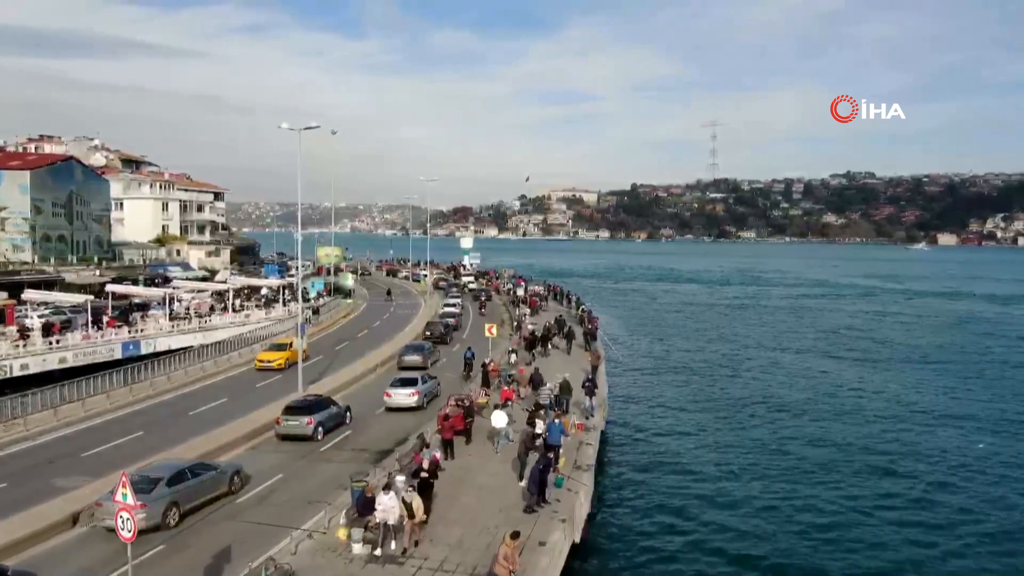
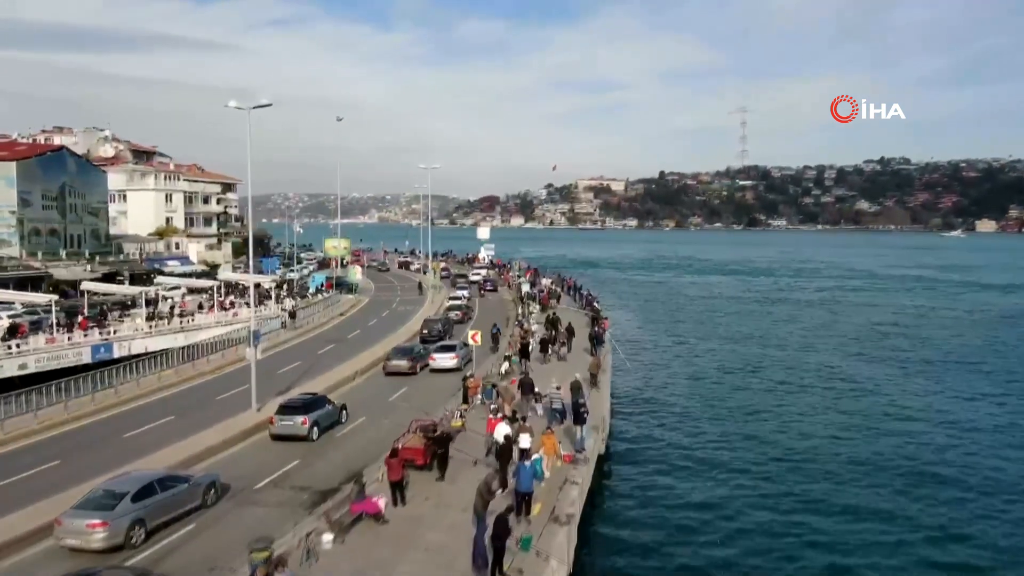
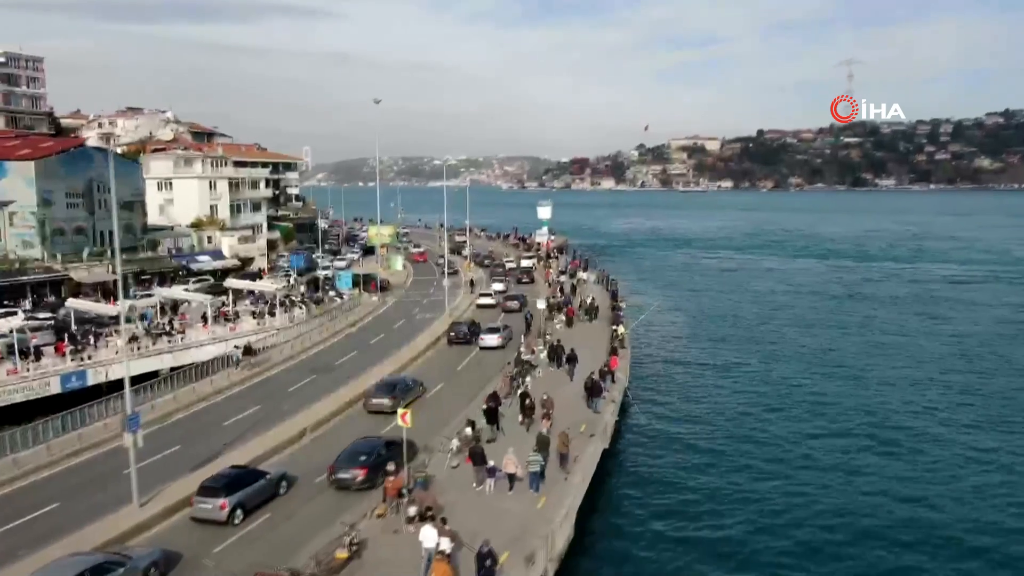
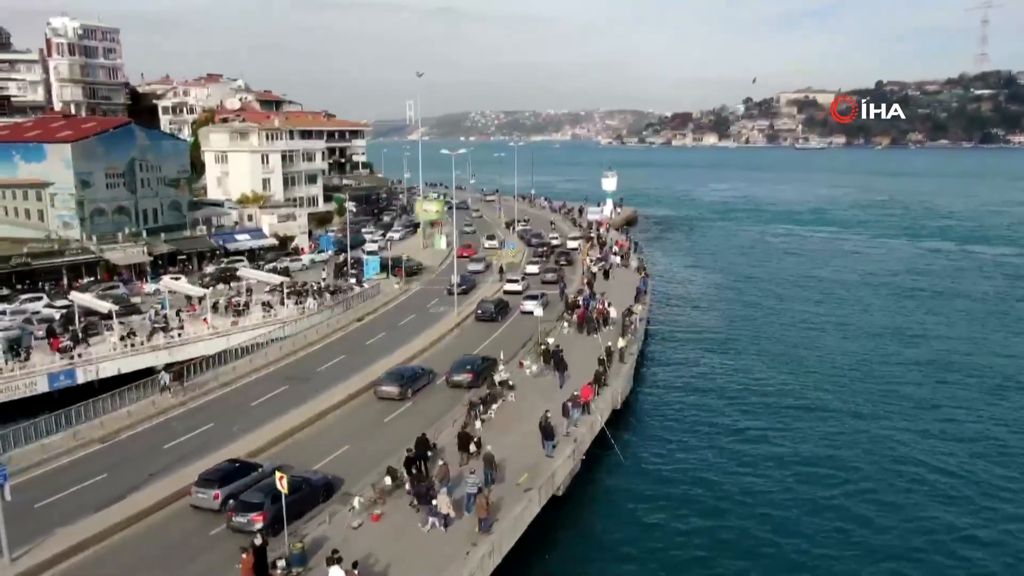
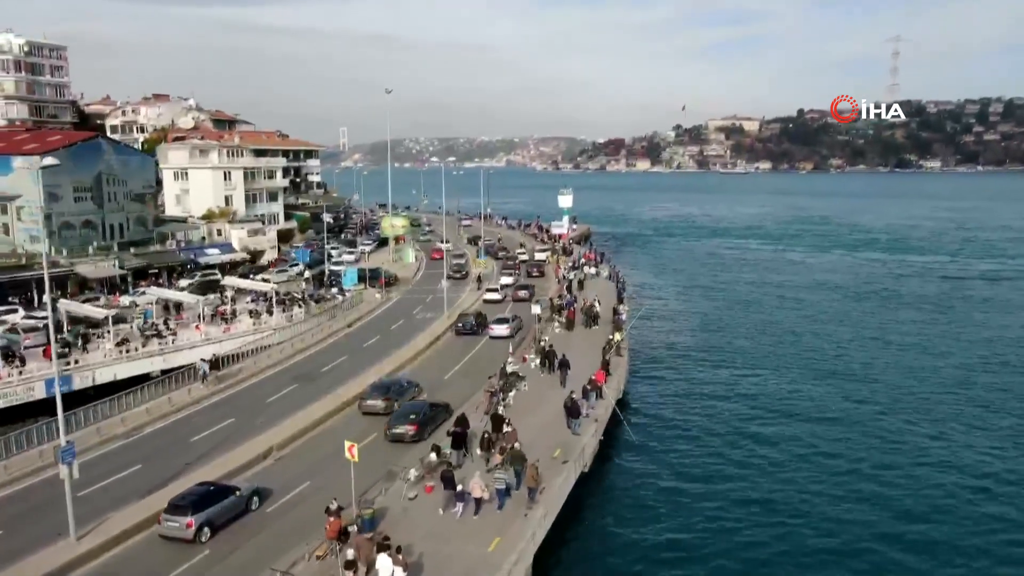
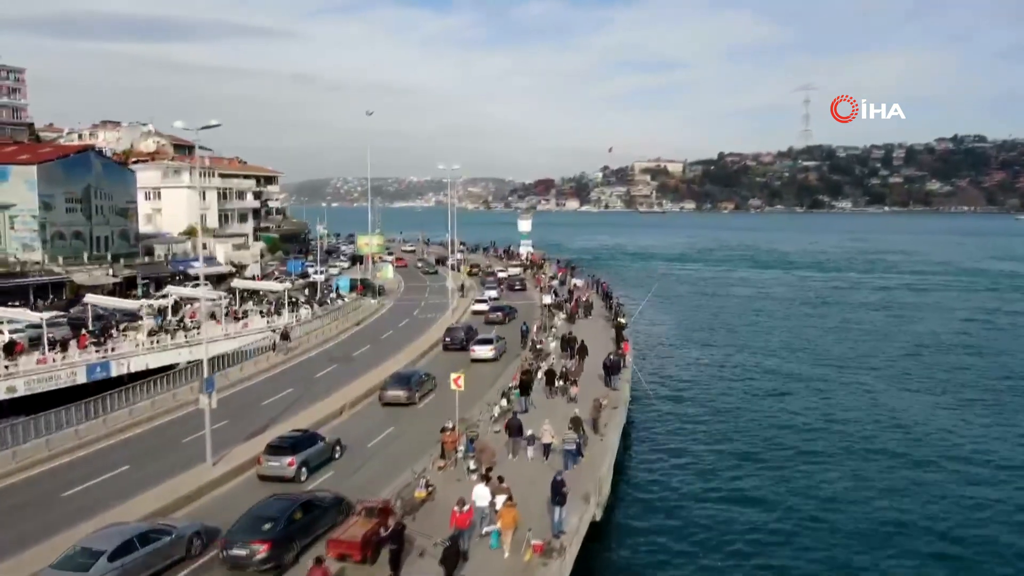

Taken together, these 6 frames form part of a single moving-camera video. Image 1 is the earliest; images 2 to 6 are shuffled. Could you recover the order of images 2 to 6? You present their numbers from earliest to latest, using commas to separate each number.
2, 6, 3, 5, 4
